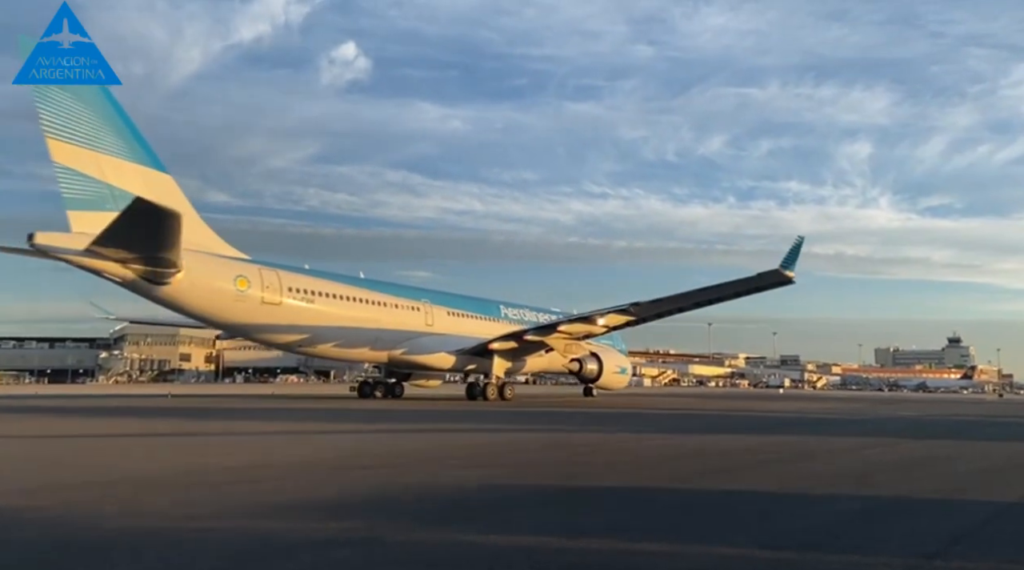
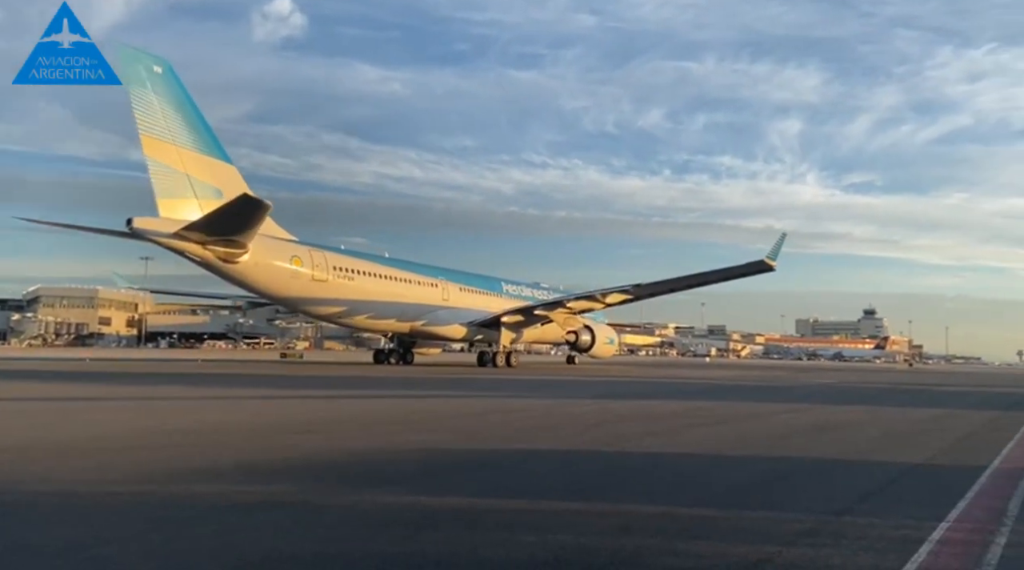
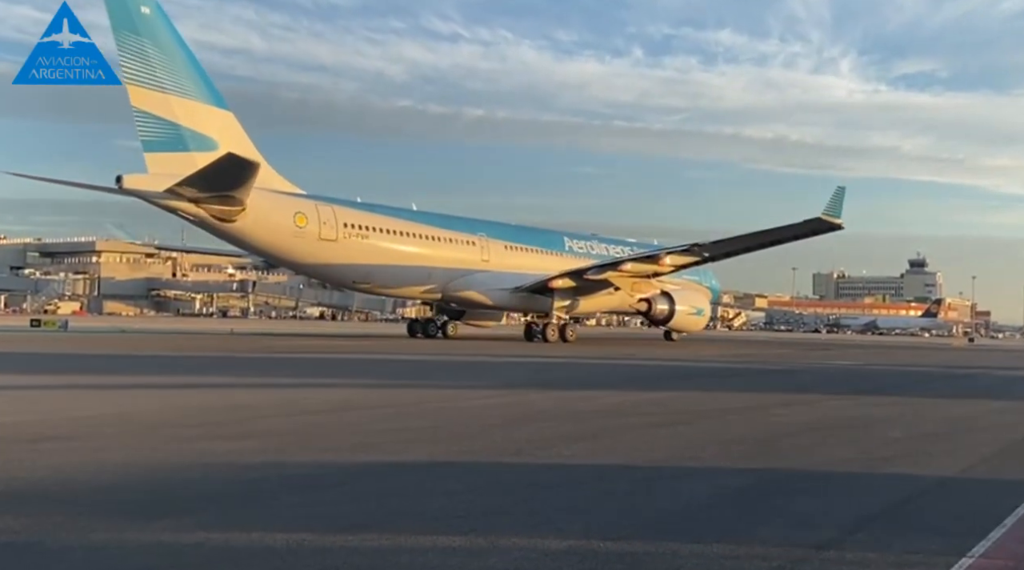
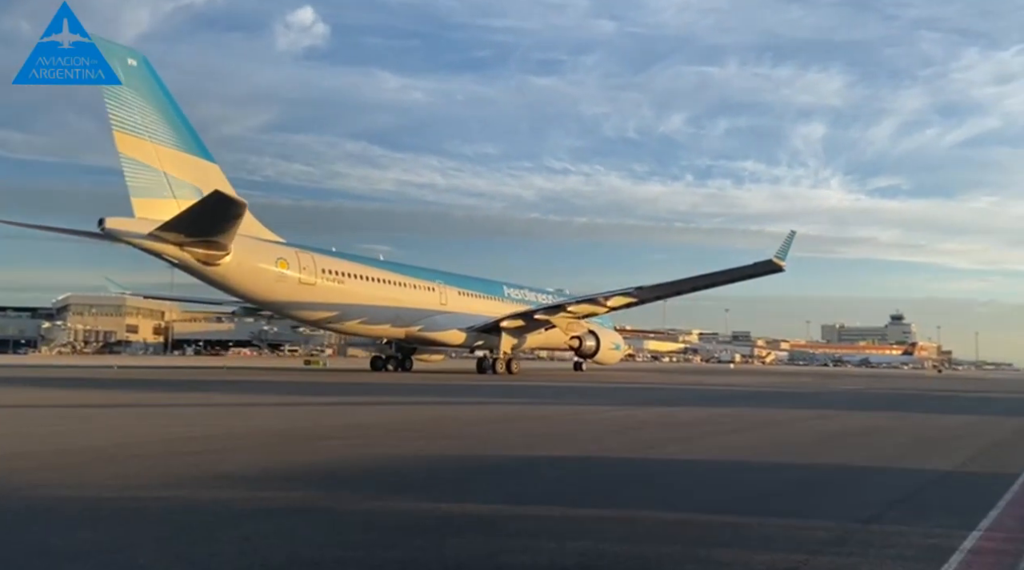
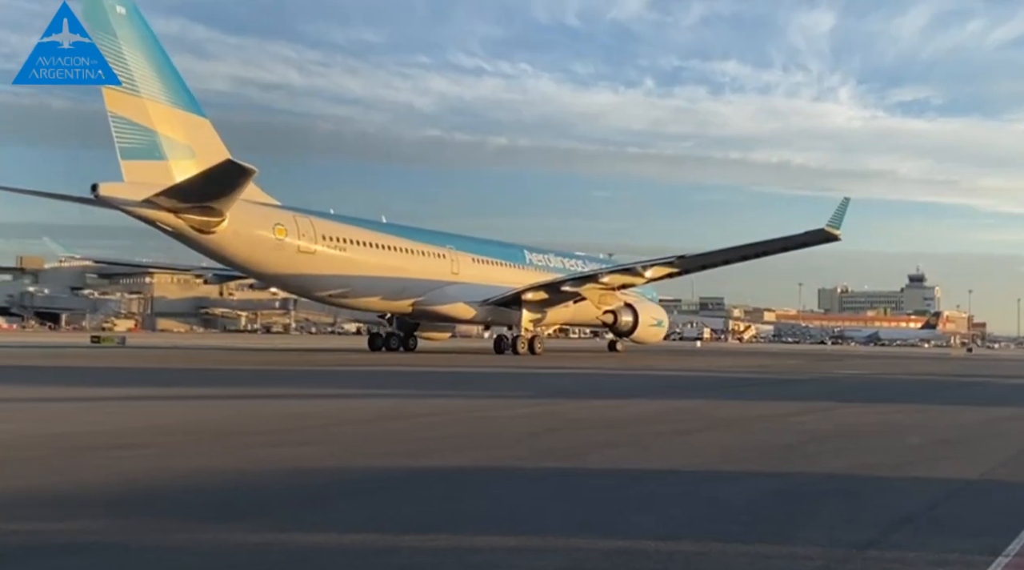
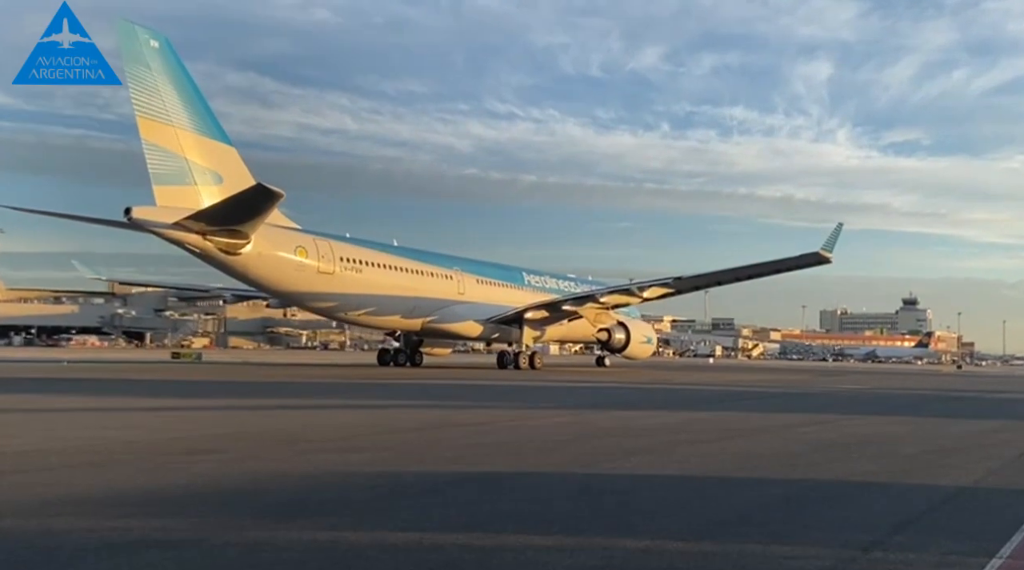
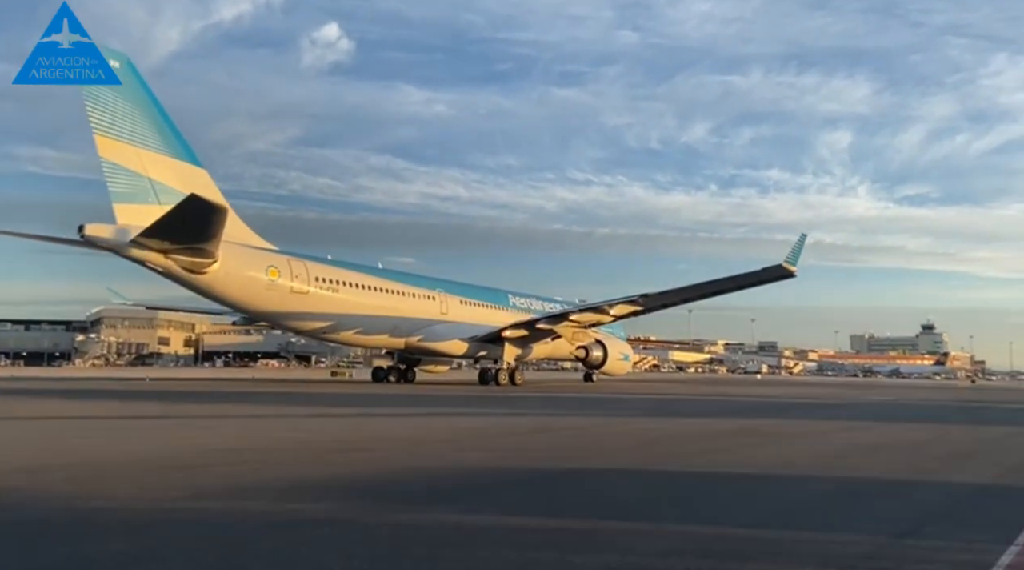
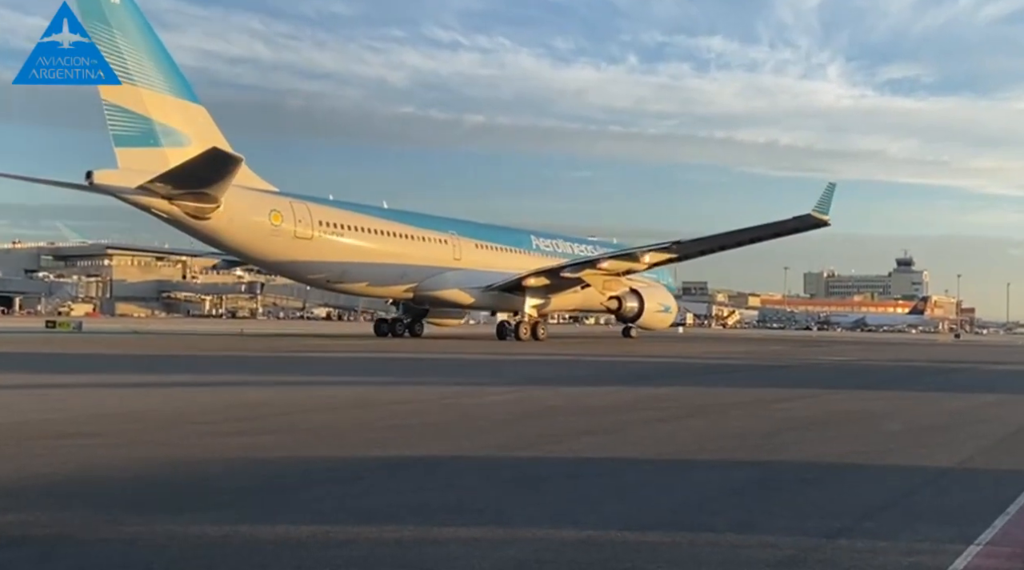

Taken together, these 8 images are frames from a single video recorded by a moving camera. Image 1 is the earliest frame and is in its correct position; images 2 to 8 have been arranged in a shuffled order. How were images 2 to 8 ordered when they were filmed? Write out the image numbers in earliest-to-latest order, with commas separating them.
7, 4, 2, 6, 5, 8, 3
